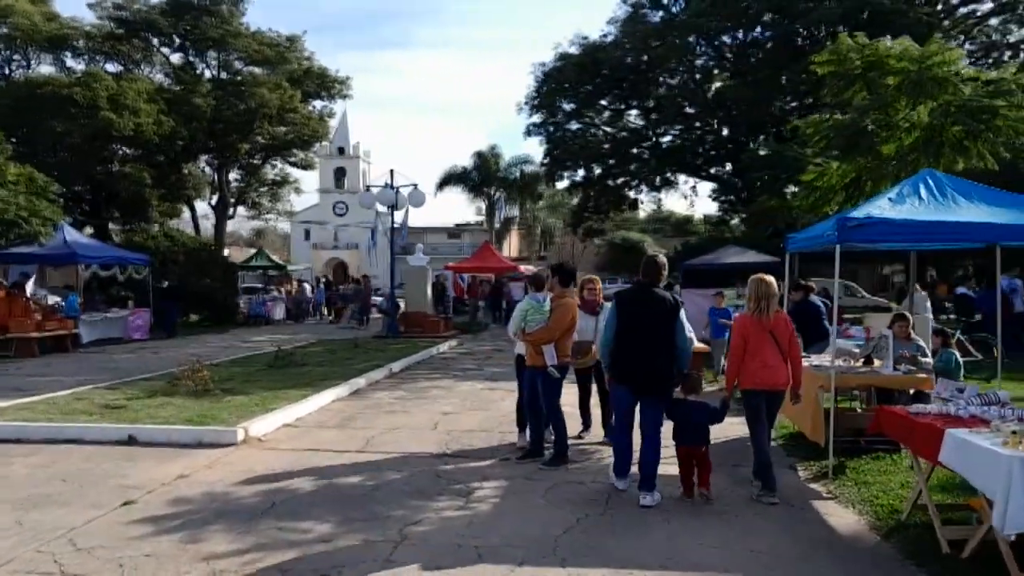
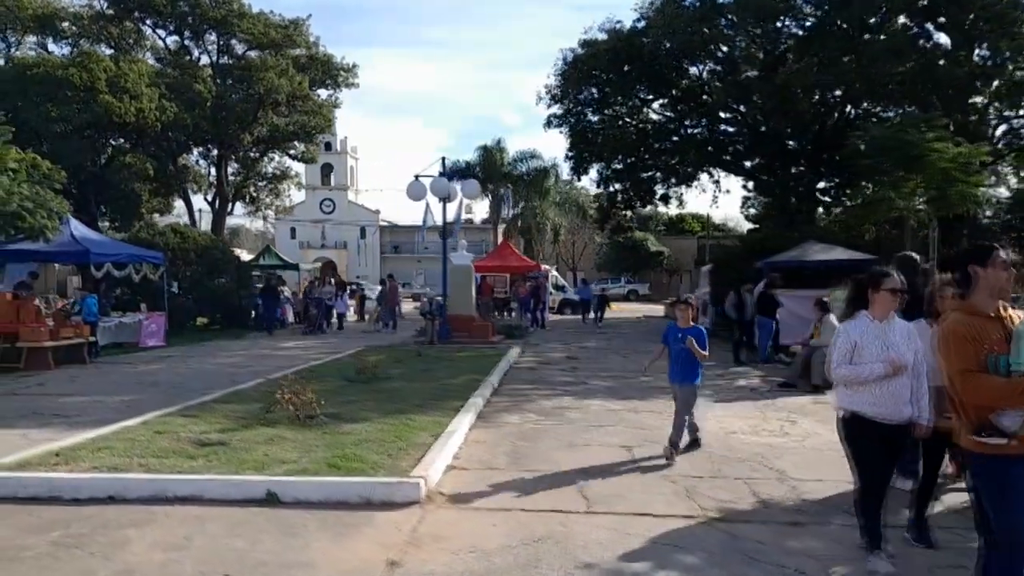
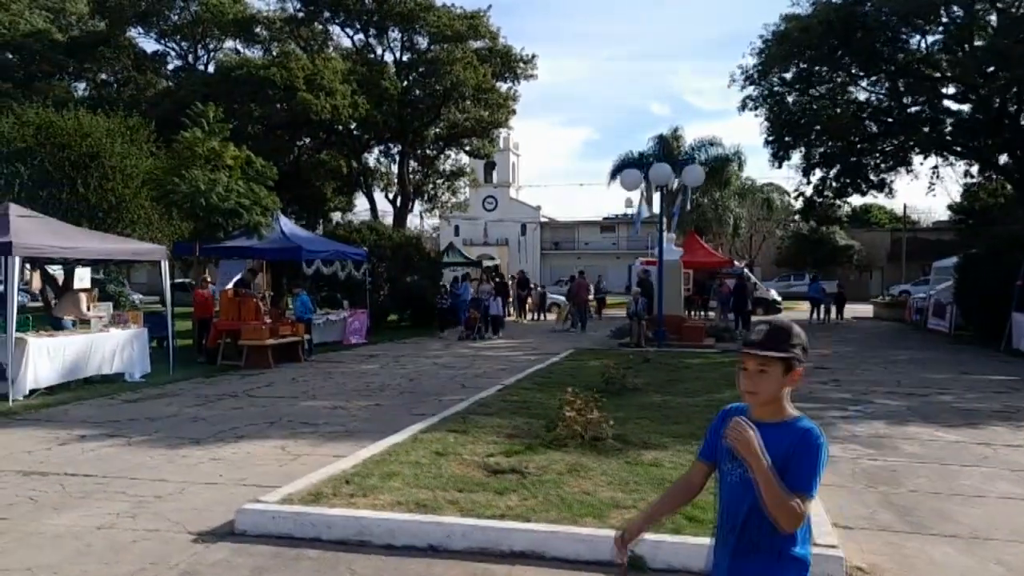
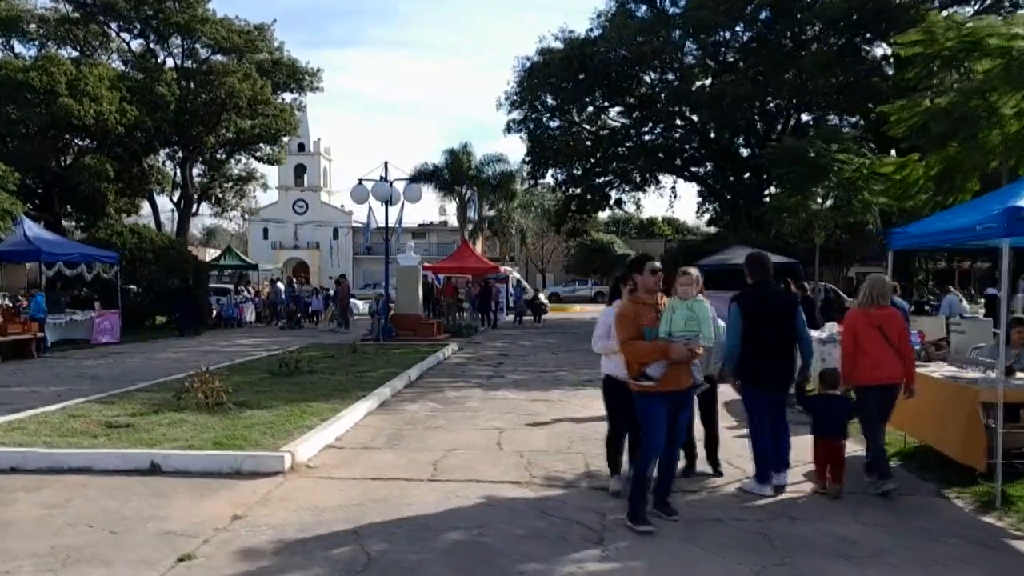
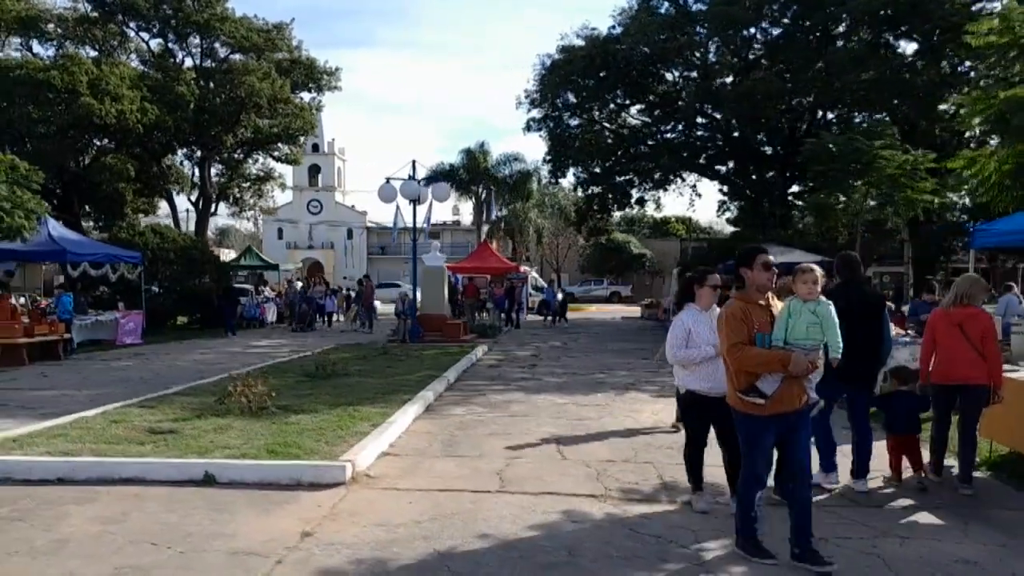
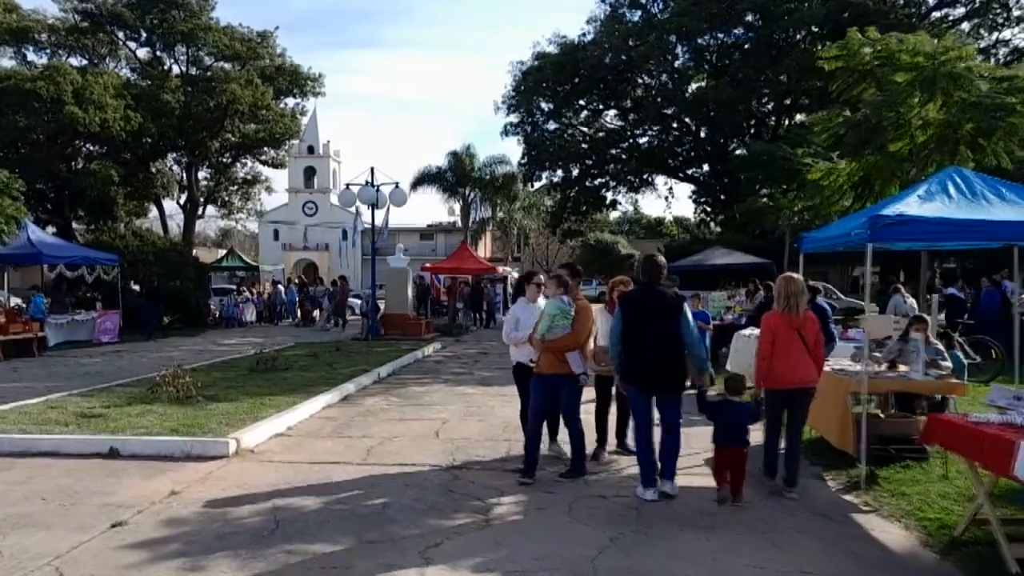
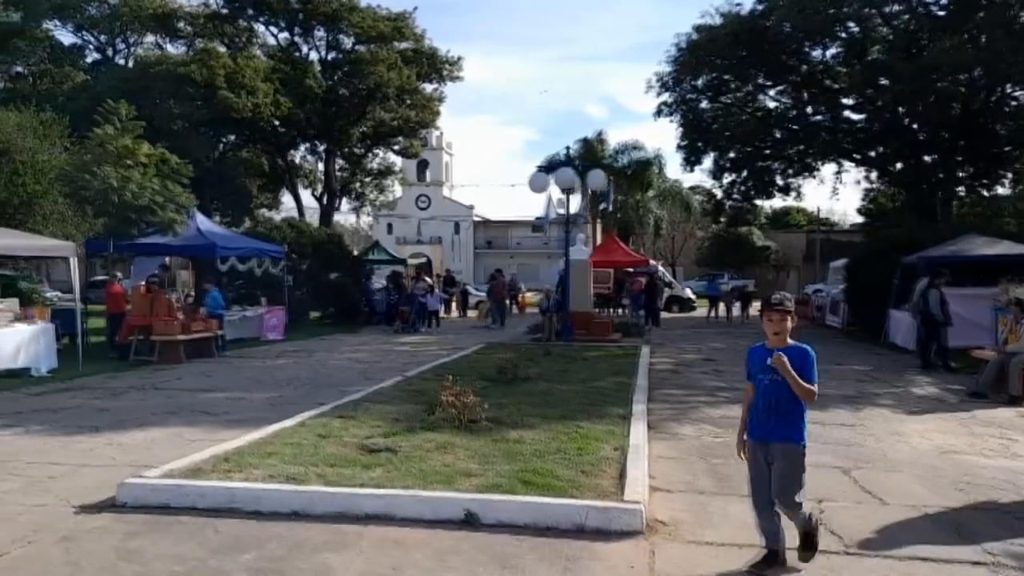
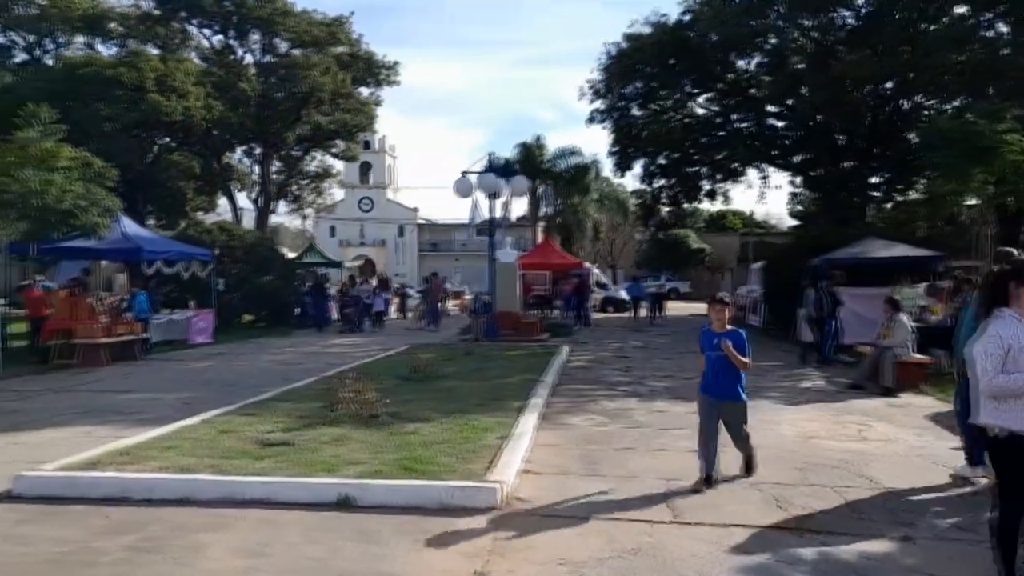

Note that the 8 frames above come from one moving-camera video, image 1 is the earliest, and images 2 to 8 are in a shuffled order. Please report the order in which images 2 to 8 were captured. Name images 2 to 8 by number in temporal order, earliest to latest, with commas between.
6, 4, 5, 2, 8, 7, 3
